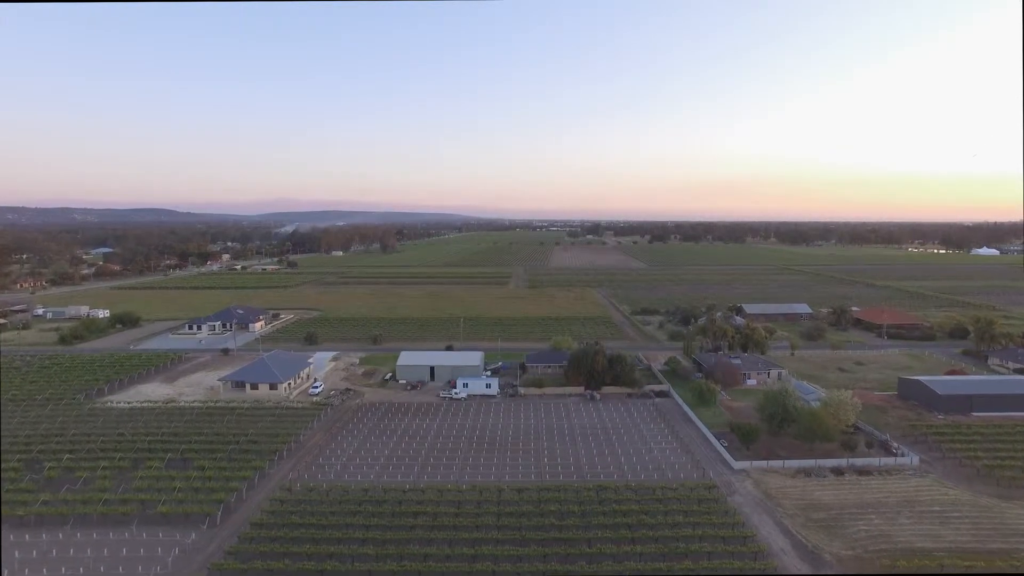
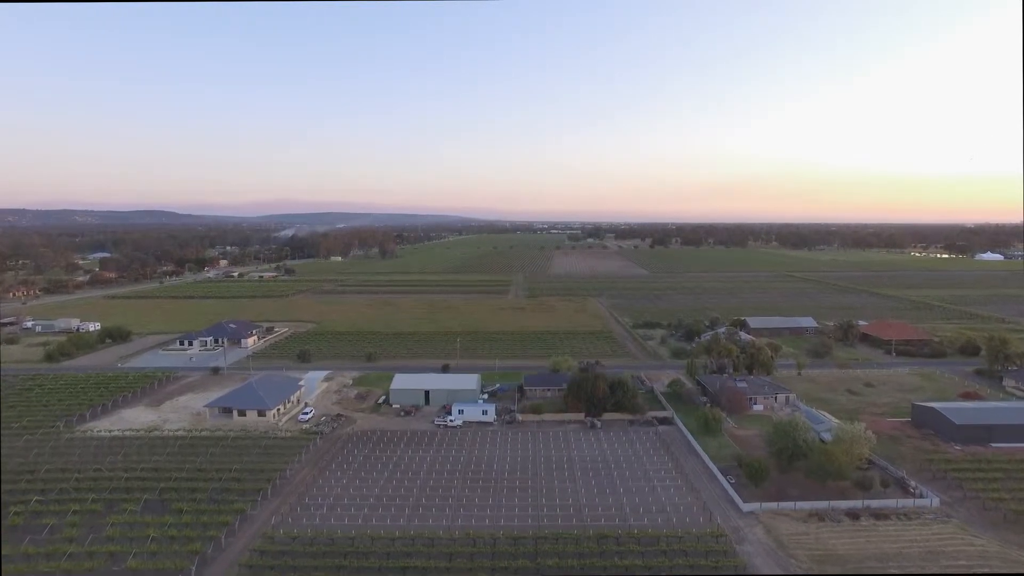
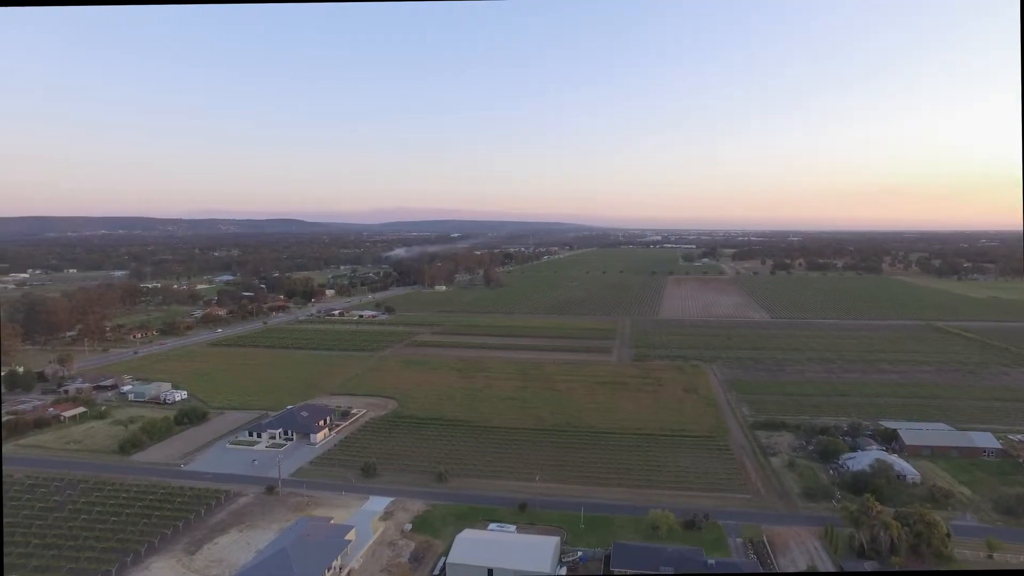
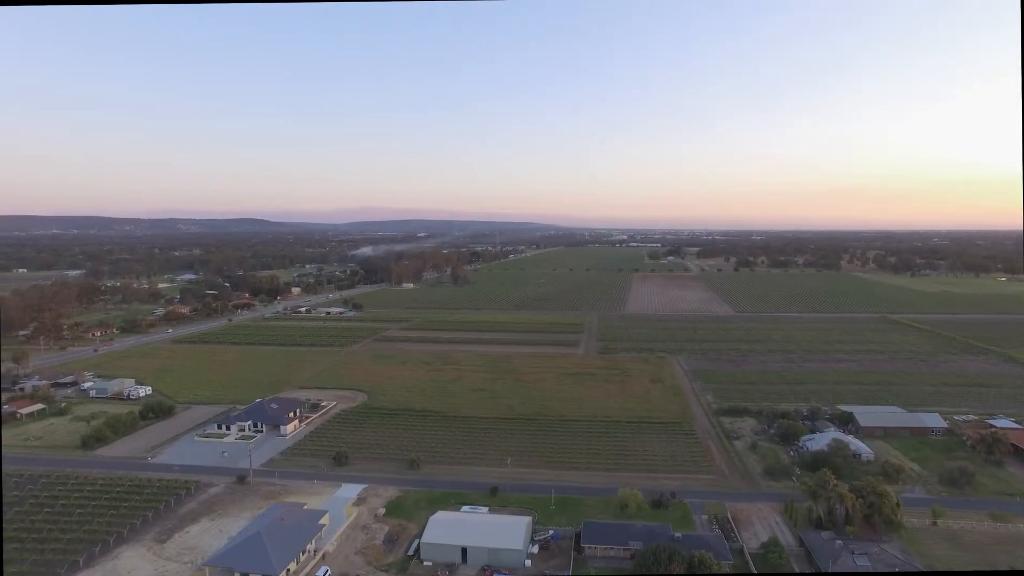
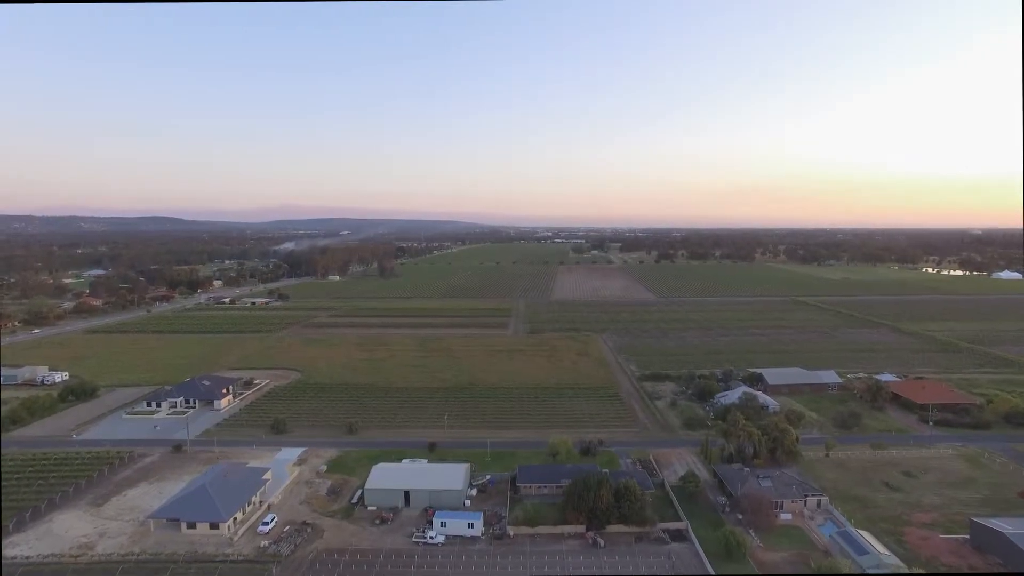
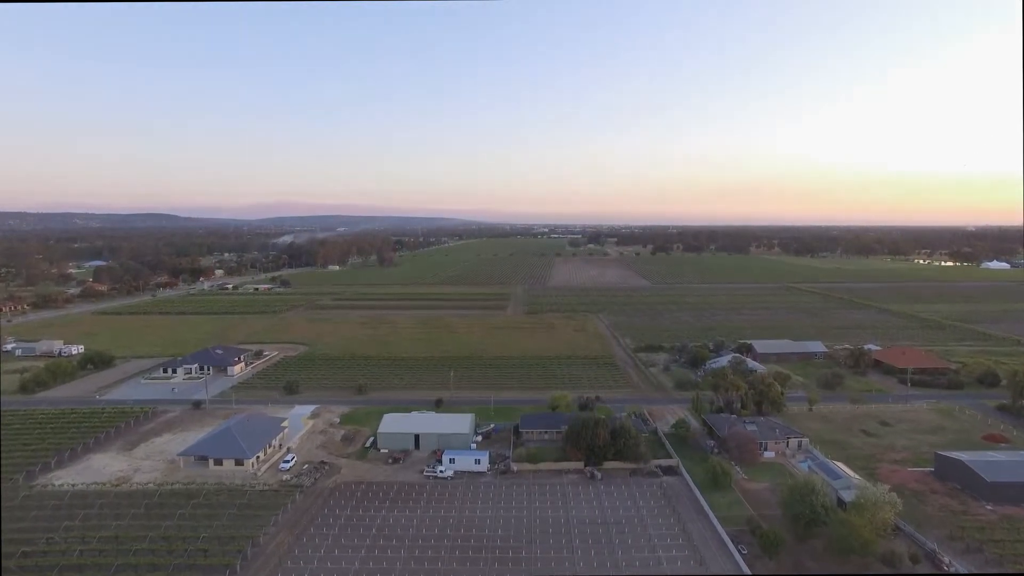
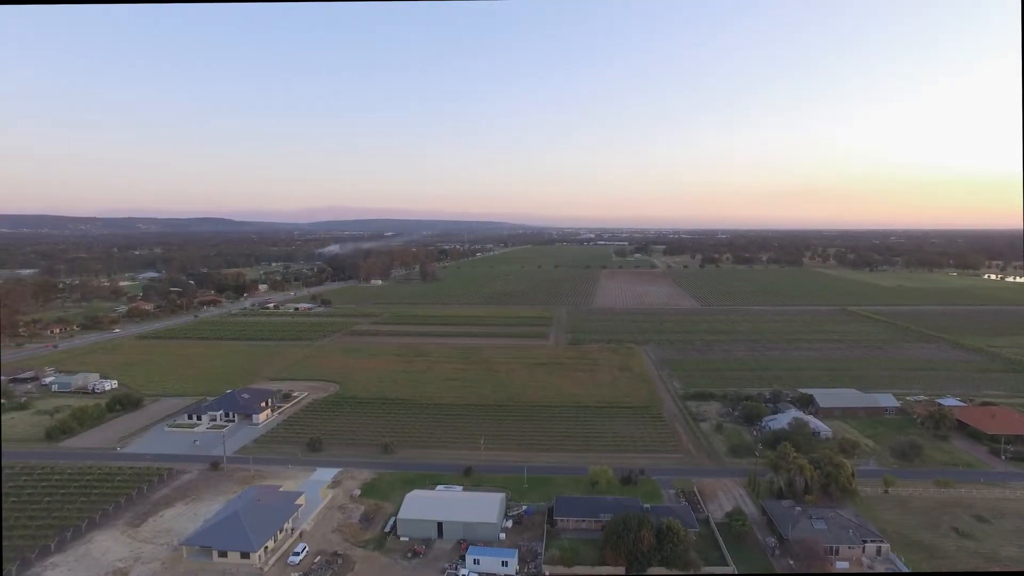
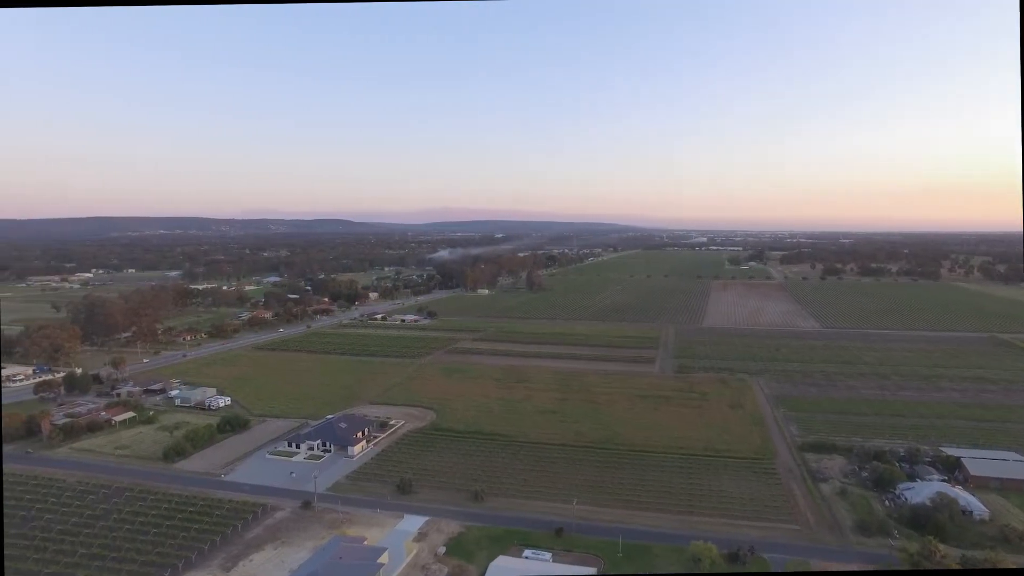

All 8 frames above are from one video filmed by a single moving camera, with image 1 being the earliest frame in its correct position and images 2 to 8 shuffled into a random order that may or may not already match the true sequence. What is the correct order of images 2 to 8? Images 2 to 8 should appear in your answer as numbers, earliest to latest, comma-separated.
2, 6, 5, 7, 4, 3, 8
